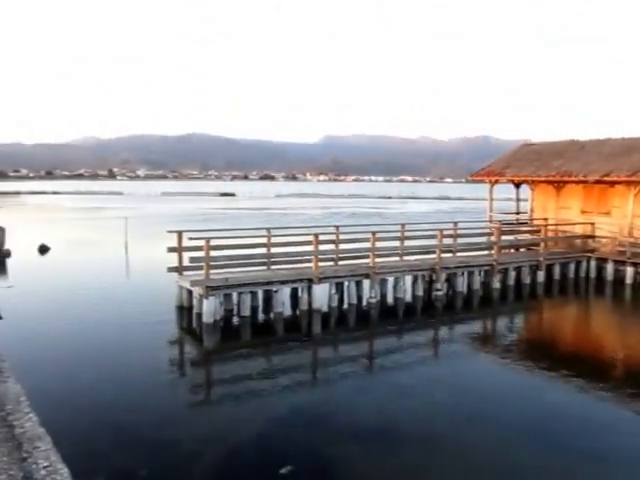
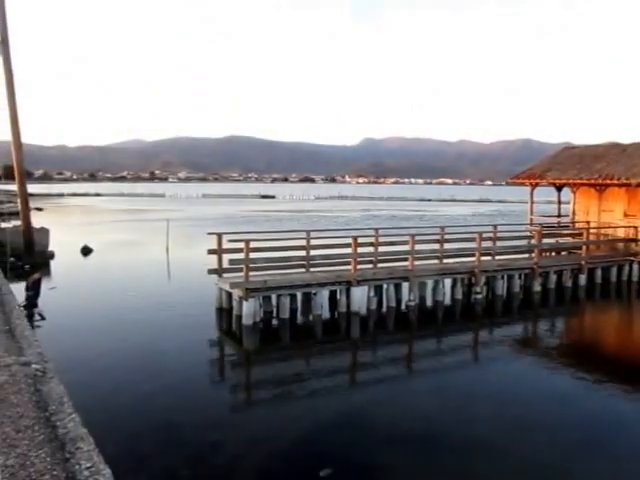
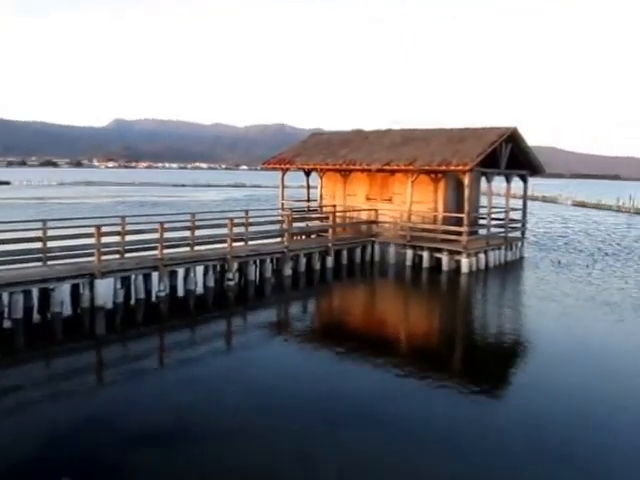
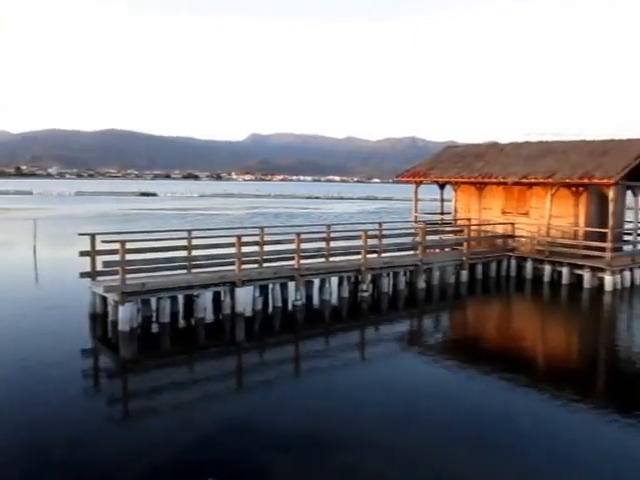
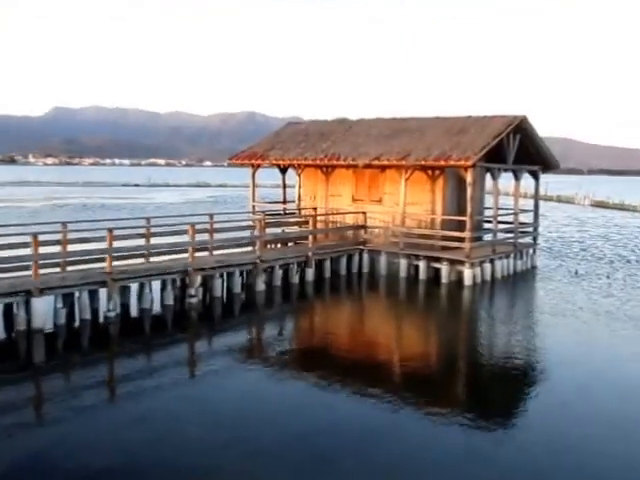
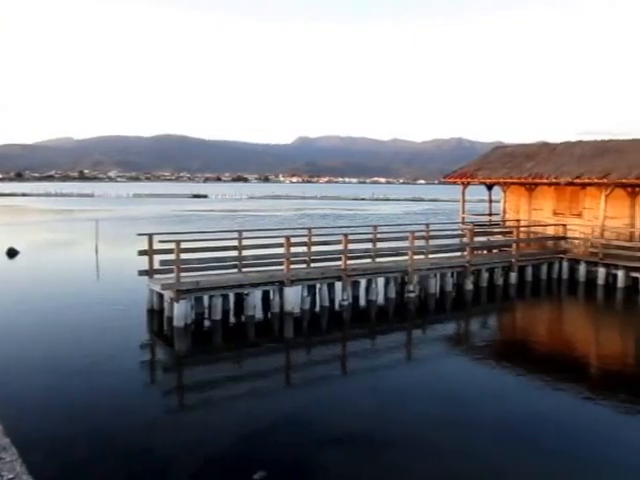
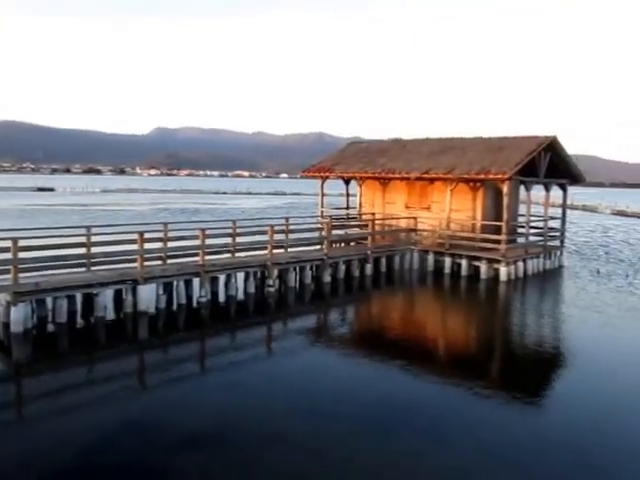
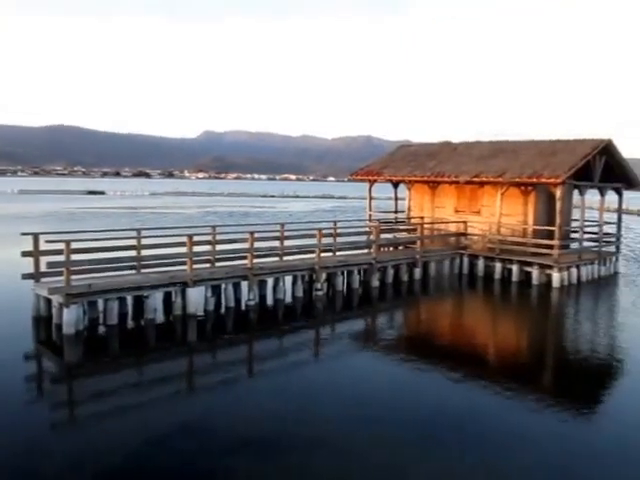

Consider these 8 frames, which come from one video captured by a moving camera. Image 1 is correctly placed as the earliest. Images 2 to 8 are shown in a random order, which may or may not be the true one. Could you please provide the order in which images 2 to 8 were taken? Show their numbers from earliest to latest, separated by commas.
2, 6, 4, 8, 7, 3, 5
